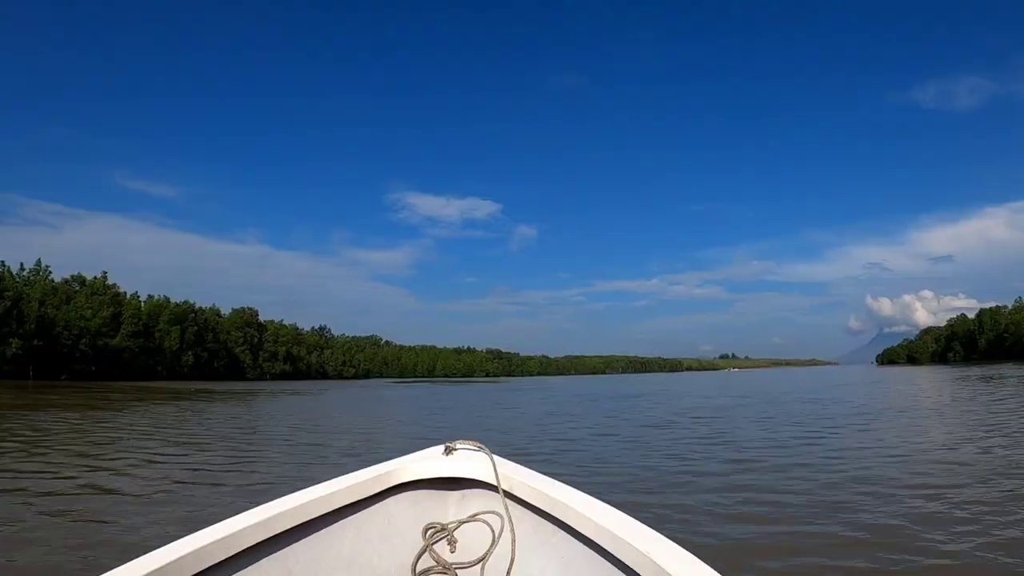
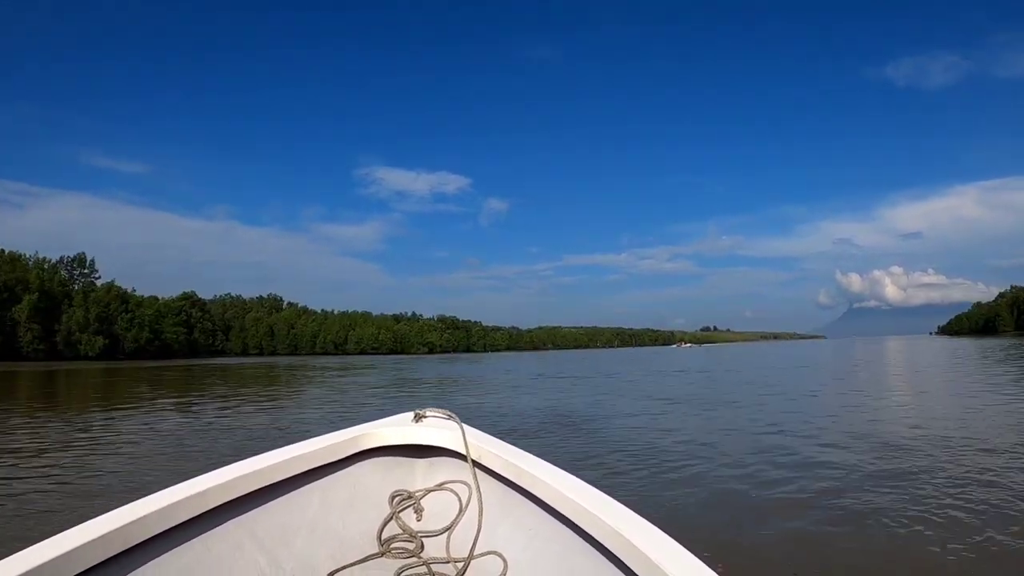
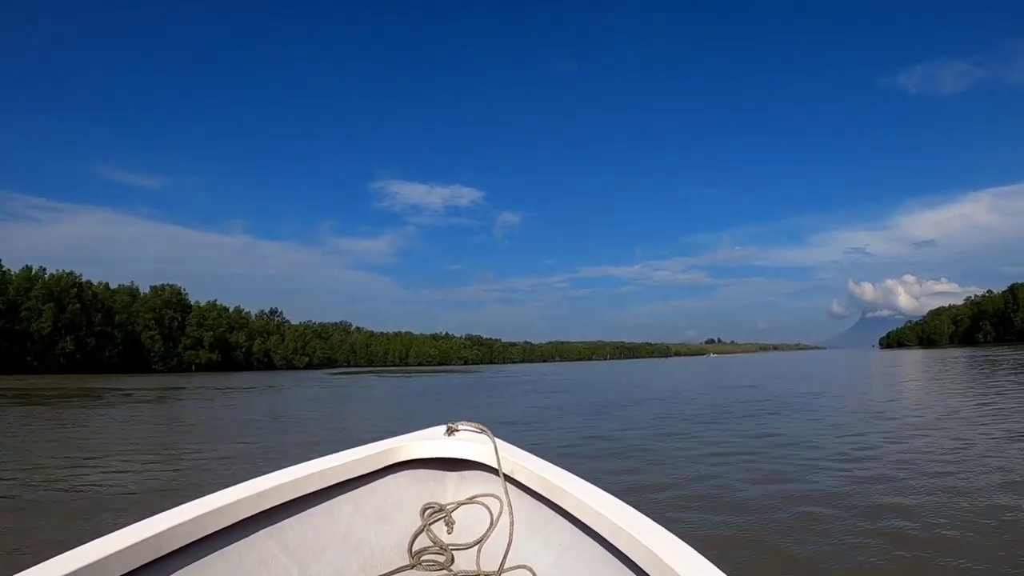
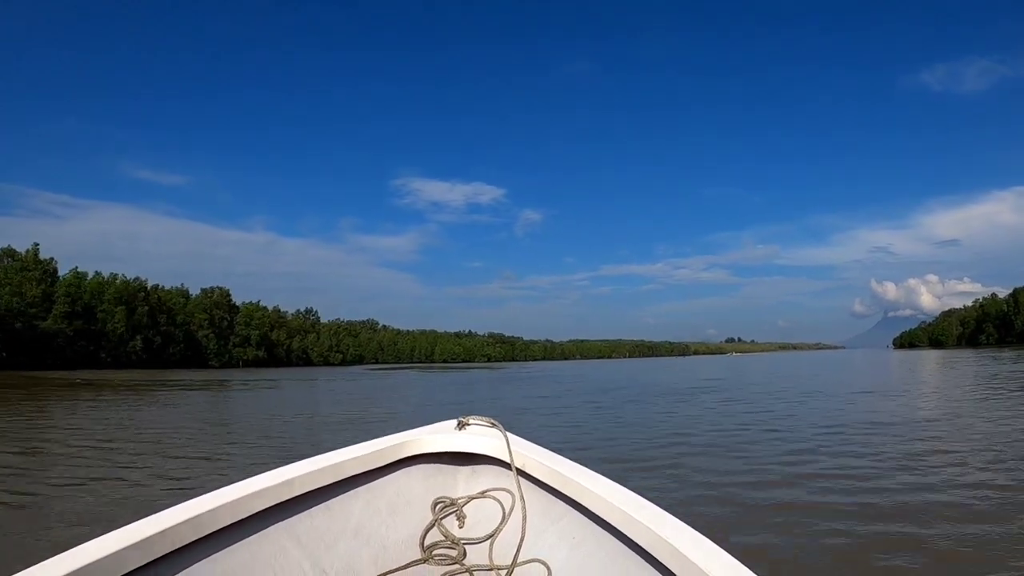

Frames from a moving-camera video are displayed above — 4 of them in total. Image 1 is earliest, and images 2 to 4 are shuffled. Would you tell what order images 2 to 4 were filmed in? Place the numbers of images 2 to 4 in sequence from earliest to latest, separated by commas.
4, 3, 2
